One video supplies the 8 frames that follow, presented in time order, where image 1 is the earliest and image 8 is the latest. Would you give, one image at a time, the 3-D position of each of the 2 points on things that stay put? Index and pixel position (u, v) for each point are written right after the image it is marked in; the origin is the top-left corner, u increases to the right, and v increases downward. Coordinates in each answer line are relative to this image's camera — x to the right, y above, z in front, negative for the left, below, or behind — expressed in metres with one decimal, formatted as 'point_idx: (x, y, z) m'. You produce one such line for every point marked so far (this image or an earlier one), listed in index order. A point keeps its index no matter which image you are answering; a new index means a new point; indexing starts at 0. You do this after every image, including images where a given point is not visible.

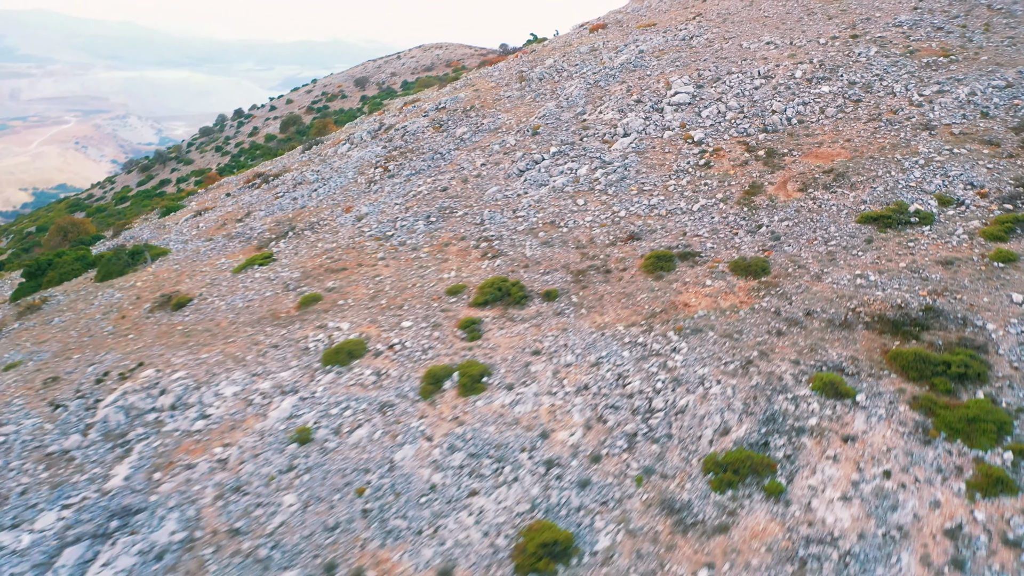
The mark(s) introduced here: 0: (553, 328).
0: (+0.9, -0.8, +17.0) m
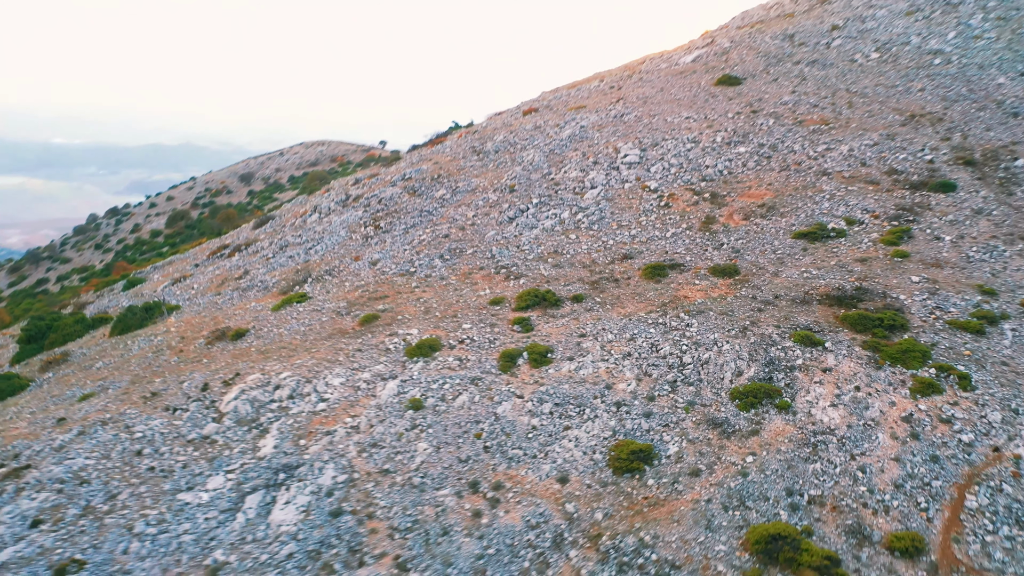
0: (+2.1, -0.8, +22.0) m
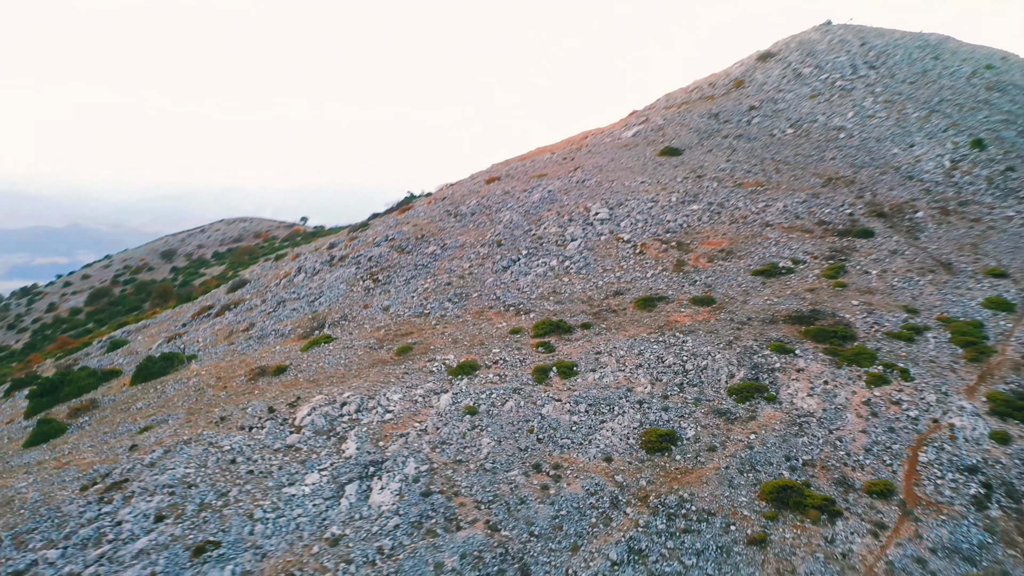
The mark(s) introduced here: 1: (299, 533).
0: (+2.9, -1.7, +26.3) m
1: (-5.0, -5.7, +19.2) m
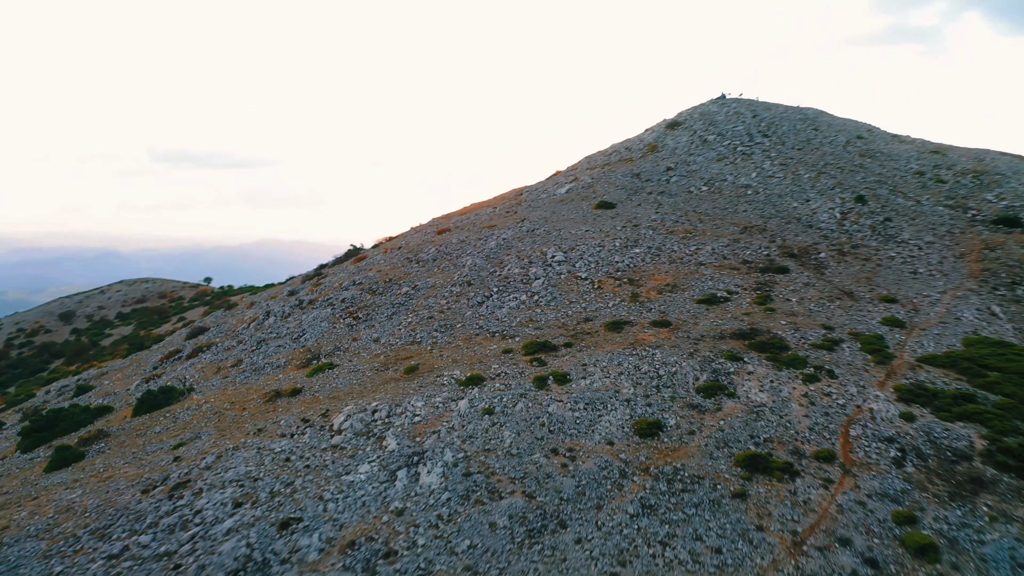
0: (+2.7, -2.5, +31.1) m
1: (-4.0, -6.1, +22.8) m
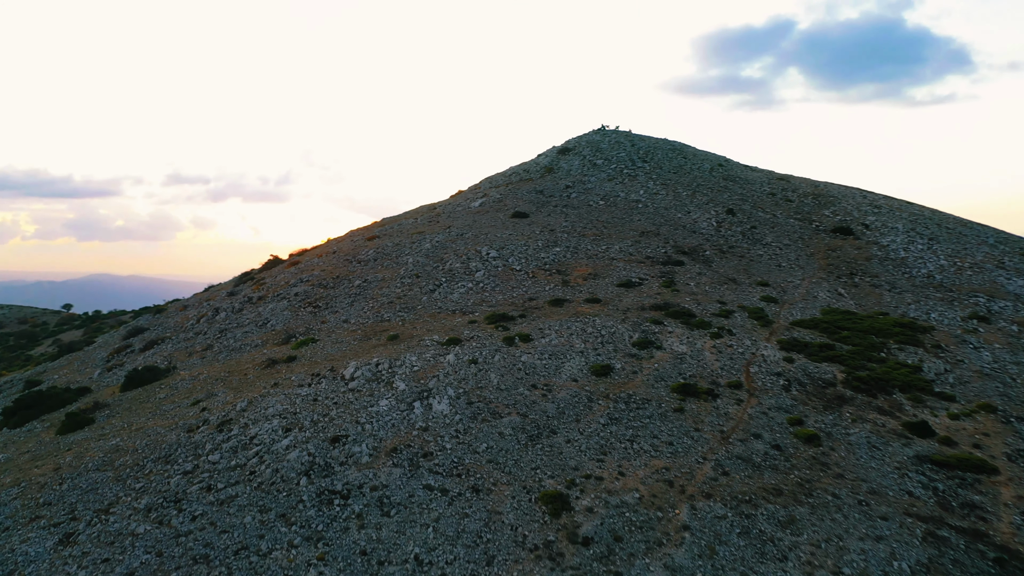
0: (+1.2, -1.6, +38.0) m
1: (-4.0, -4.8, +28.5) m
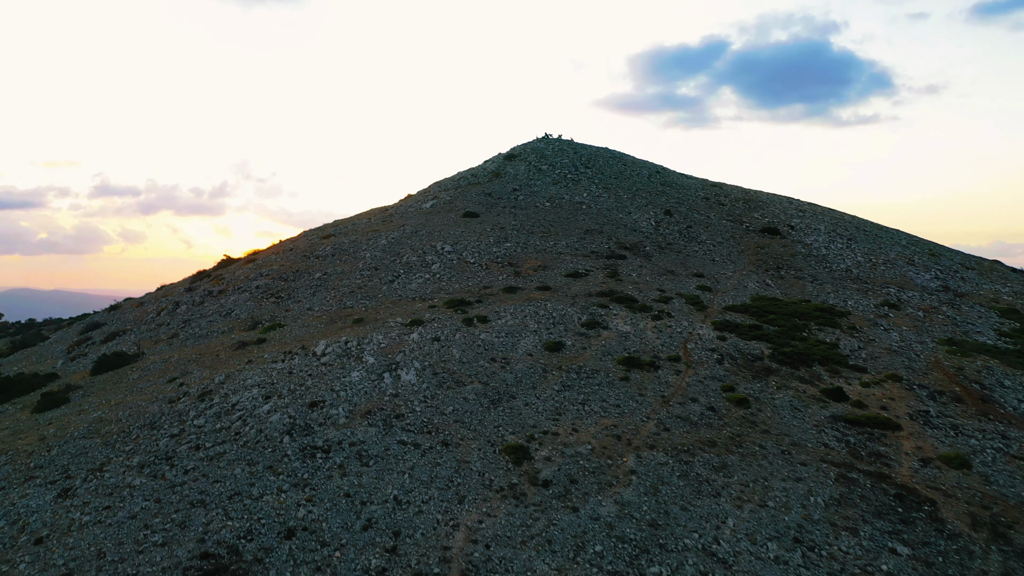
0: (-0.9, -1.0, +40.9) m
1: (-5.4, -4.0, +31.0) m
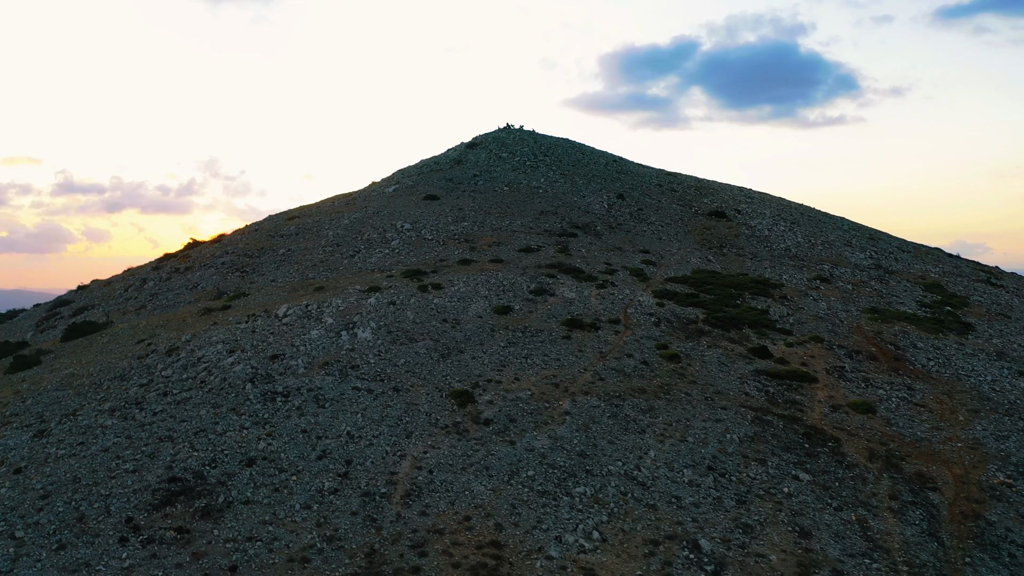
0: (-3.4, +0.6, +43.4) m
1: (-7.5, -2.5, +33.4) m
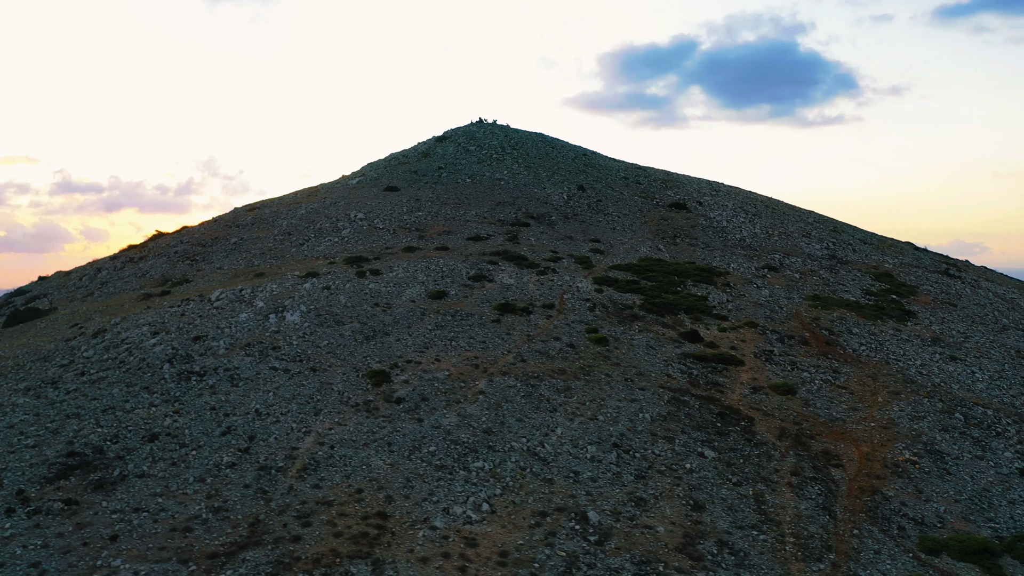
0: (-6.6, +1.3, +43.6) m
1: (-10.6, -1.7, +33.6) m
